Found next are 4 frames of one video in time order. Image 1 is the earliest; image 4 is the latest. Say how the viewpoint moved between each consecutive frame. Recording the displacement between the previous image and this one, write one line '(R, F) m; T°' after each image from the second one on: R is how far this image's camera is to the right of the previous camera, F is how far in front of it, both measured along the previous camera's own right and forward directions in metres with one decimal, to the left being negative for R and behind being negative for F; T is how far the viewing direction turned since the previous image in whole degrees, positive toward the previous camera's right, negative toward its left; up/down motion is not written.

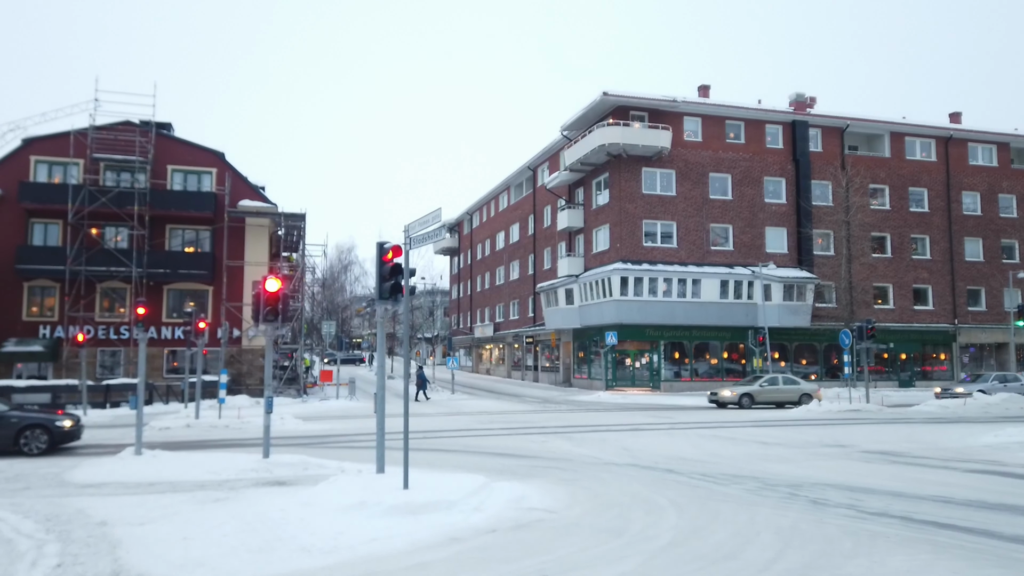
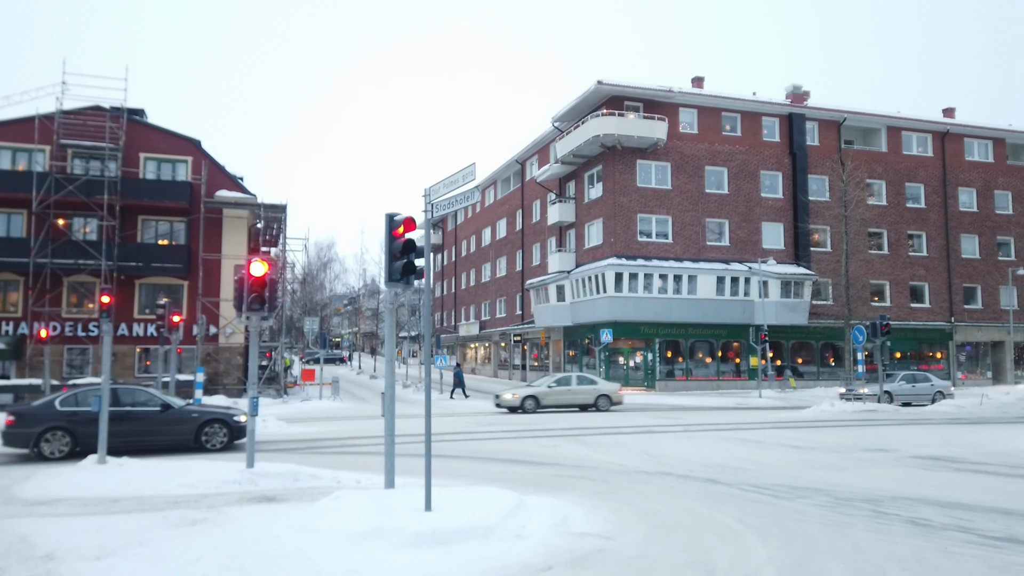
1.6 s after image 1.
(-0.6, +1.6) m; +2°
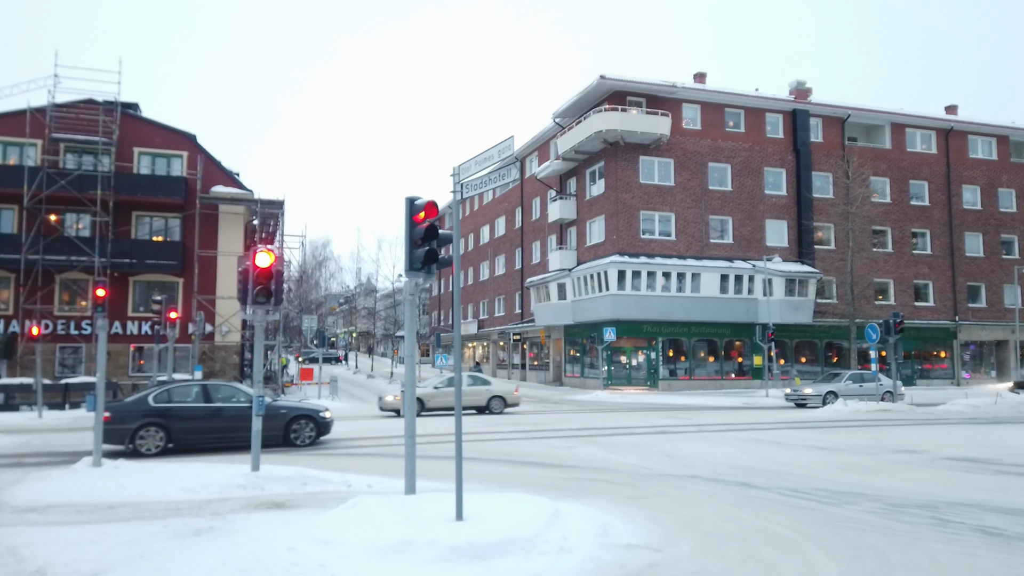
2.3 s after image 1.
(-0.4, +0.6) m; 0°
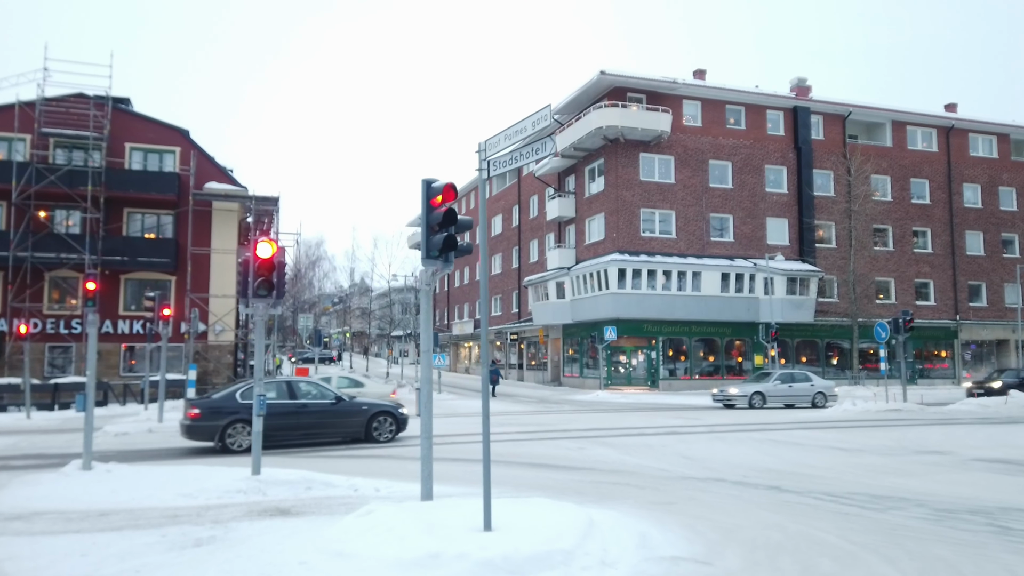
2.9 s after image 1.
(-0.3, +0.6) m; +1°
